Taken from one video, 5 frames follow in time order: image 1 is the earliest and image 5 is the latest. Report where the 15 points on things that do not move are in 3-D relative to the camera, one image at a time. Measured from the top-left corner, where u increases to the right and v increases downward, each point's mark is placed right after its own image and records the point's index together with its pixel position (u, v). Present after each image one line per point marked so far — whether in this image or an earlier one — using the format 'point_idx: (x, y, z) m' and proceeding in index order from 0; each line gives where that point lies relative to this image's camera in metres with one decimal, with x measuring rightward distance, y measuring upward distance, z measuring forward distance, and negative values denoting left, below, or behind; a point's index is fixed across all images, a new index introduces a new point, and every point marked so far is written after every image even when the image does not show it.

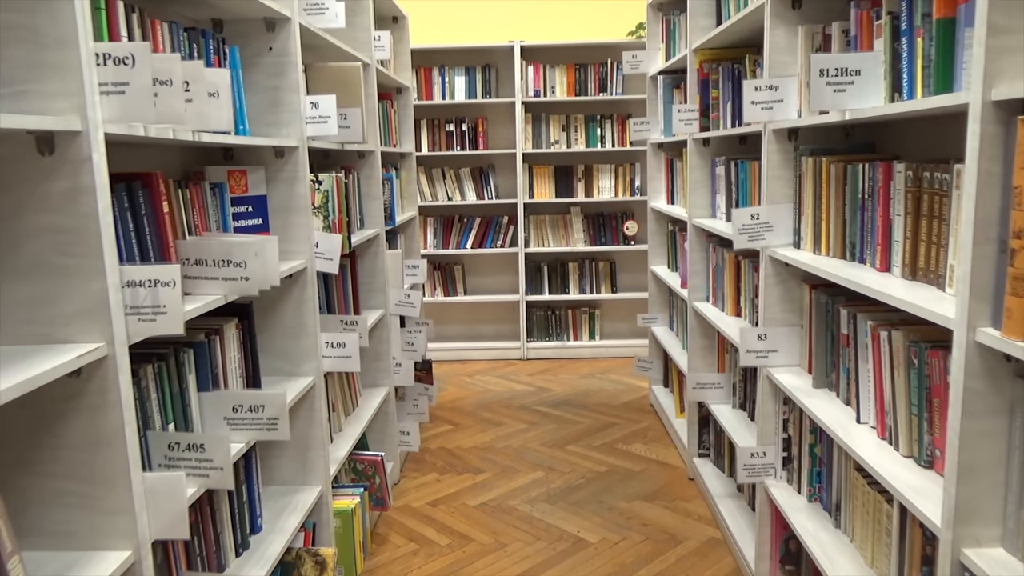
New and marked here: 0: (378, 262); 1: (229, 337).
0: (-0.5, +0.1, +3.1) m
1: (-0.7, -0.1, +1.8) m
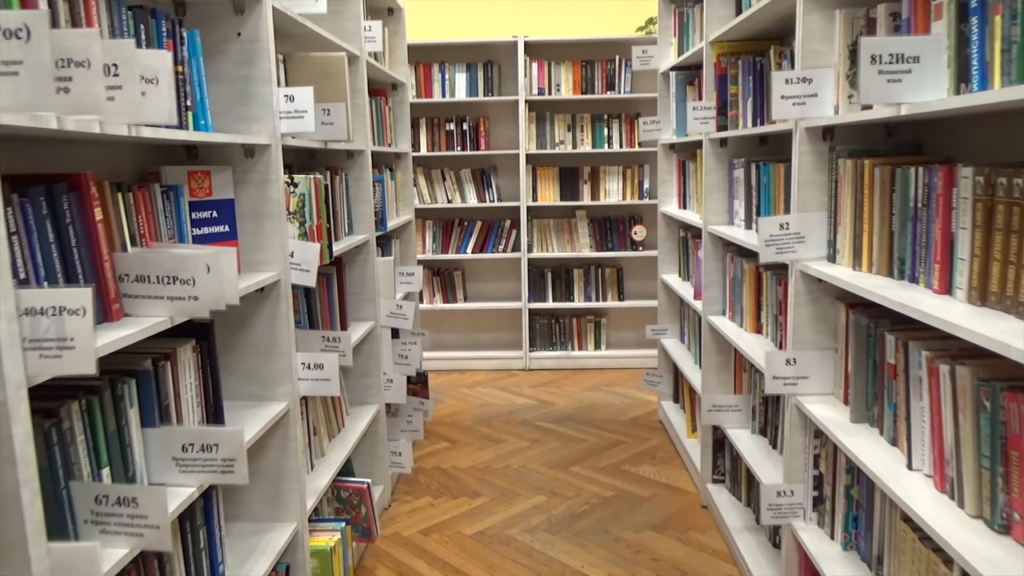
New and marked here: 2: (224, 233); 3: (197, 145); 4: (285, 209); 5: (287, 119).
0: (-0.5, +0.1, +2.9) m
1: (-0.7, -0.2, +1.6) m
2: (-0.7, +0.1, +1.8) m
3: (-0.8, +0.3, +1.9) m
4: (-0.6, +0.2, +1.9) m
5: (-0.6, +0.4, +1.9) m
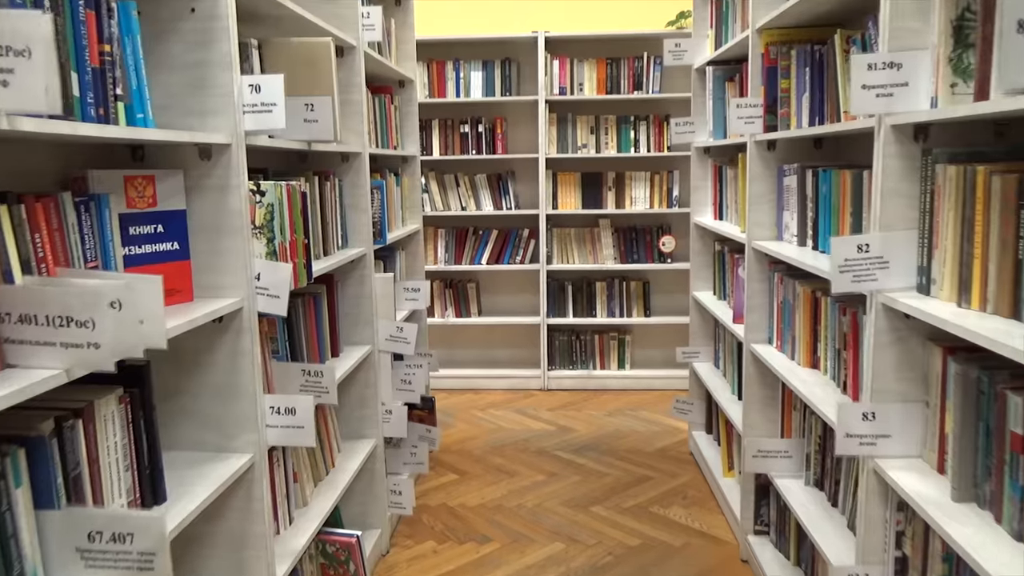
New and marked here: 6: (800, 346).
0: (-0.5, 0.0, +2.6) m
1: (-0.7, -0.2, +1.2) m
2: (-0.7, +0.1, +1.5) m
3: (-0.7, +0.3, +1.5) m
4: (-0.5, +0.1, +1.6) m
5: (-0.5, +0.4, +1.6) m
6: (+0.8, -0.2, +2.2) m
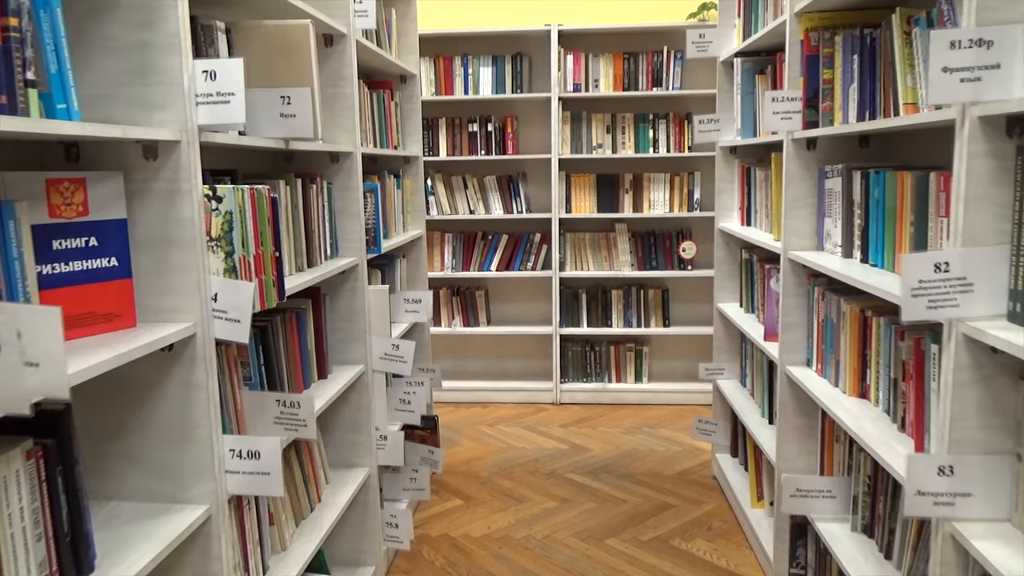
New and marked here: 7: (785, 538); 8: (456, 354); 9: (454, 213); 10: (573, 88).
0: (-0.5, 0.0, +2.3) m
1: (-0.7, -0.2, +1.0) m
2: (-0.7, 0.0, +1.3) m
3: (-0.7, +0.2, +1.3) m
4: (-0.5, +0.1, +1.3) m
5: (-0.5, +0.3, +1.3) m
6: (+0.8, -0.2, +1.9) m
7: (+0.8, -0.7, +2.3) m
8: (-0.3, -0.4, +4.7) m
9: (-0.3, +0.4, +4.4) m
10: (+0.3, +1.1, +4.2) m
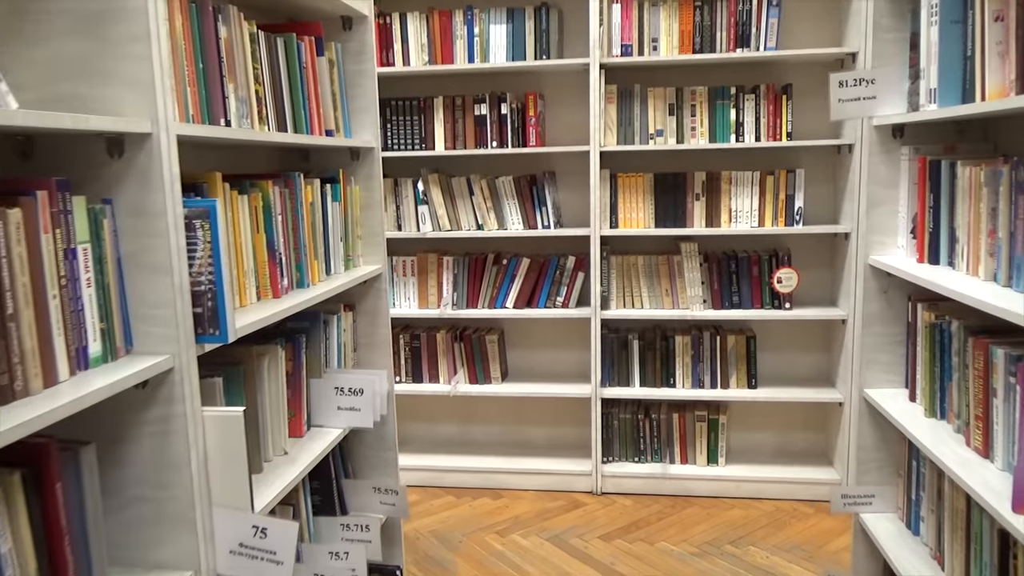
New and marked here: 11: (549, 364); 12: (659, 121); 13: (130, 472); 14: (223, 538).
0: (-0.5, -0.2, +1.1) m
1: (-0.8, -0.4, -0.2) m
2: (-0.8, -0.2, +0.1) m
3: (-0.8, +0.1, +0.1) m
4: (-0.6, -0.1, +0.1) m
5: (-0.6, +0.1, +0.1) m
6: (+0.8, -0.4, +0.7) m
7: (+0.8, -0.9, +1.0) m
8: (-0.2, -0.6, +3.5) m
9: (-0.2, +0.2, +3.1) m
10: (+0.4, +0.9, +2.9) m
11: (+0.2, -0.3, +3.4) m
12: (+0.6, +0.6, +3.0) m
13: (-0.6, -0.3, +1.1) m
14: (-0.4, -0.4, +1.2) m
